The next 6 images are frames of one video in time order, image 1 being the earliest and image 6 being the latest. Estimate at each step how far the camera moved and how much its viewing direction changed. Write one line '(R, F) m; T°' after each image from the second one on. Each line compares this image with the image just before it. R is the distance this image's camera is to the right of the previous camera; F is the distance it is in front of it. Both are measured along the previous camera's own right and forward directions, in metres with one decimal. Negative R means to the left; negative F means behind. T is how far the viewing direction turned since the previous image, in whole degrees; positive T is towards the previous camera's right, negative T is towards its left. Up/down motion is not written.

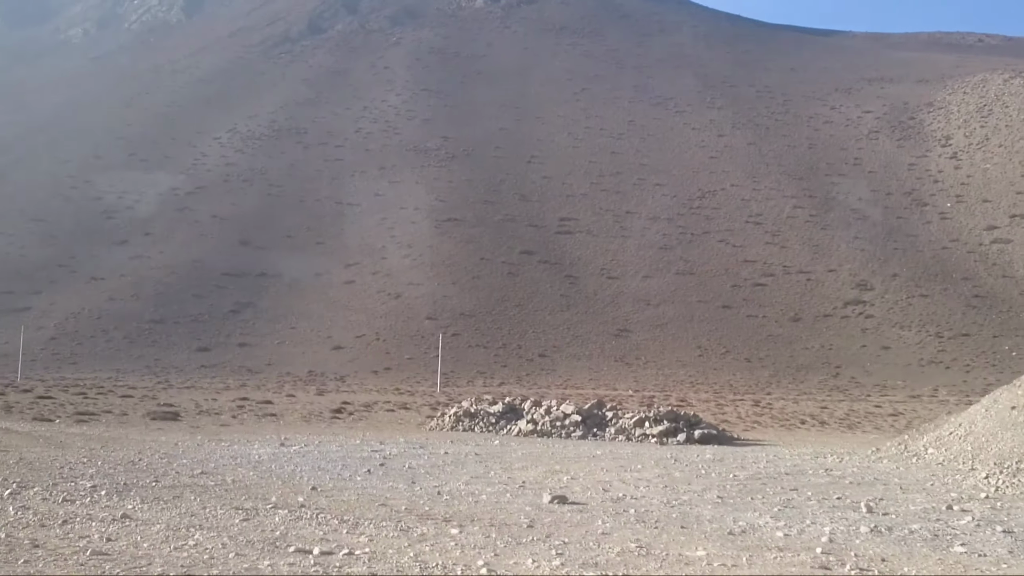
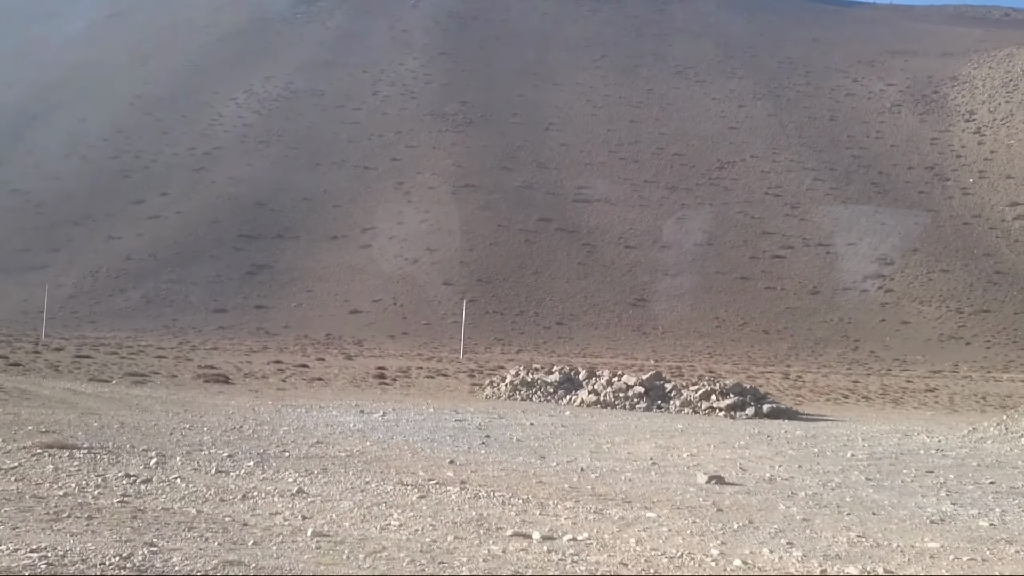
(-1.2, +0.3) m; 0°
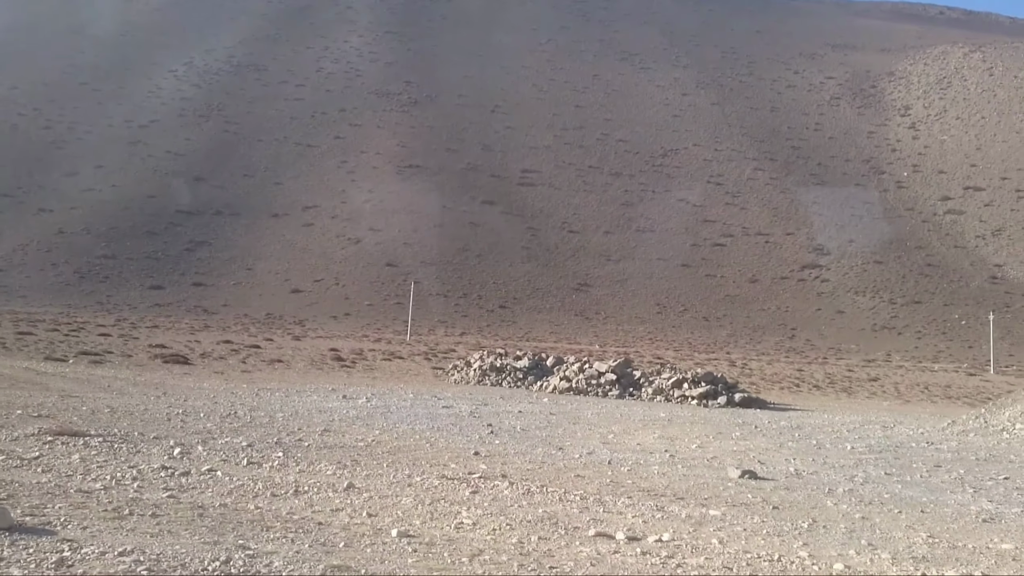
(-0.8, +0.2) m; +4°
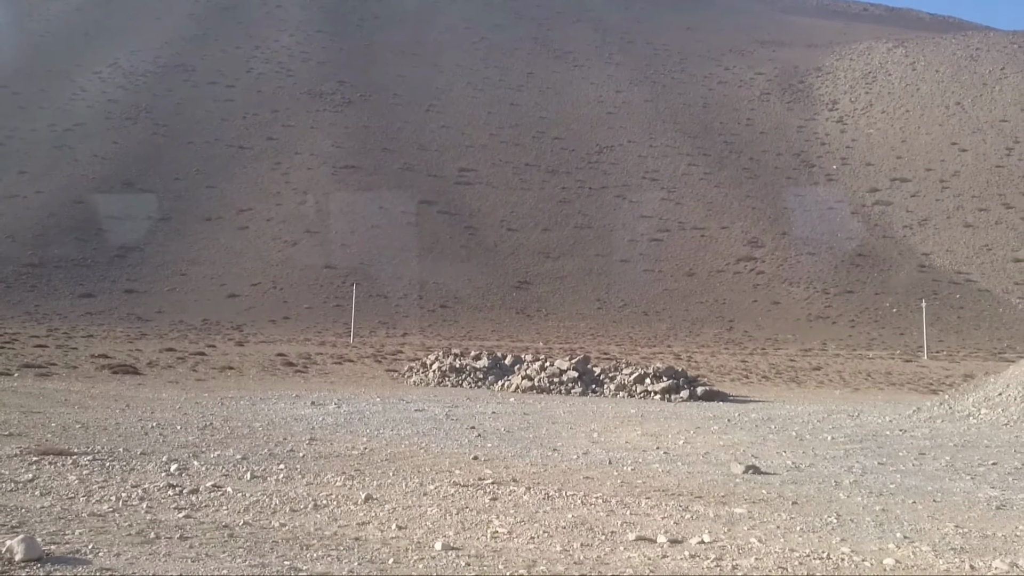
(-0.5, +0.1) m; +4°
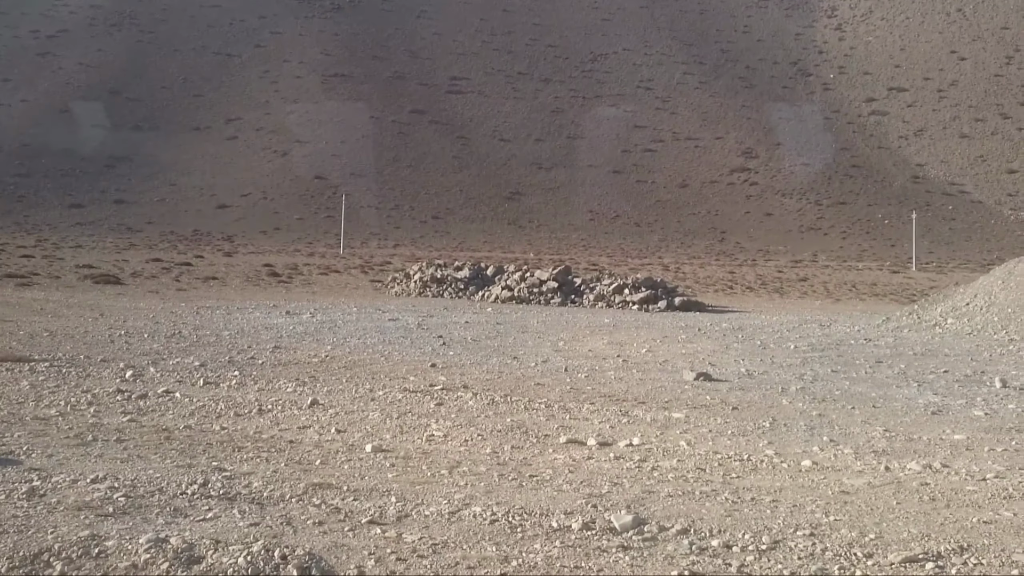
(+0.3, 0.0) m; 0°
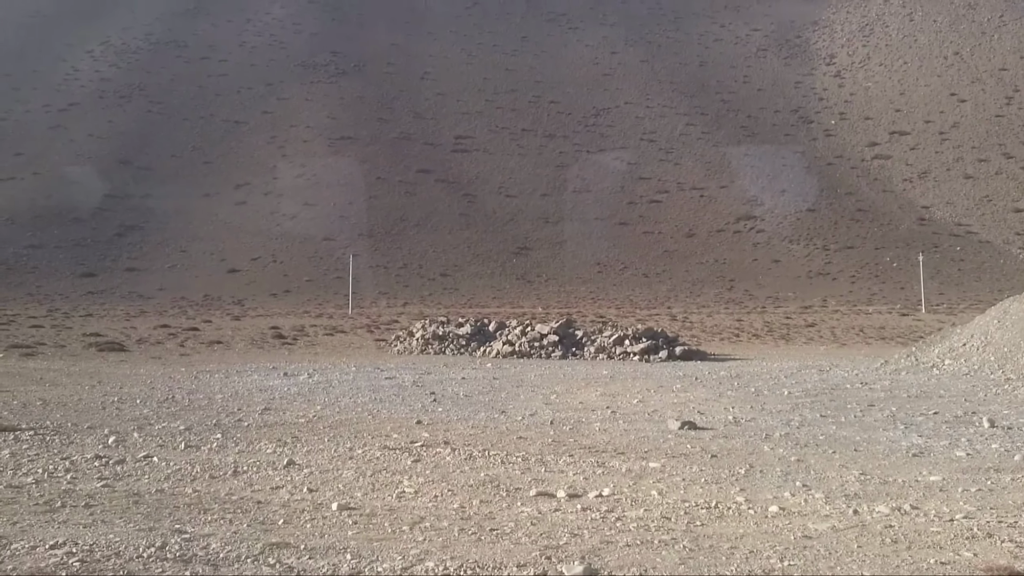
(+0.3, 0.0) m; -1°
